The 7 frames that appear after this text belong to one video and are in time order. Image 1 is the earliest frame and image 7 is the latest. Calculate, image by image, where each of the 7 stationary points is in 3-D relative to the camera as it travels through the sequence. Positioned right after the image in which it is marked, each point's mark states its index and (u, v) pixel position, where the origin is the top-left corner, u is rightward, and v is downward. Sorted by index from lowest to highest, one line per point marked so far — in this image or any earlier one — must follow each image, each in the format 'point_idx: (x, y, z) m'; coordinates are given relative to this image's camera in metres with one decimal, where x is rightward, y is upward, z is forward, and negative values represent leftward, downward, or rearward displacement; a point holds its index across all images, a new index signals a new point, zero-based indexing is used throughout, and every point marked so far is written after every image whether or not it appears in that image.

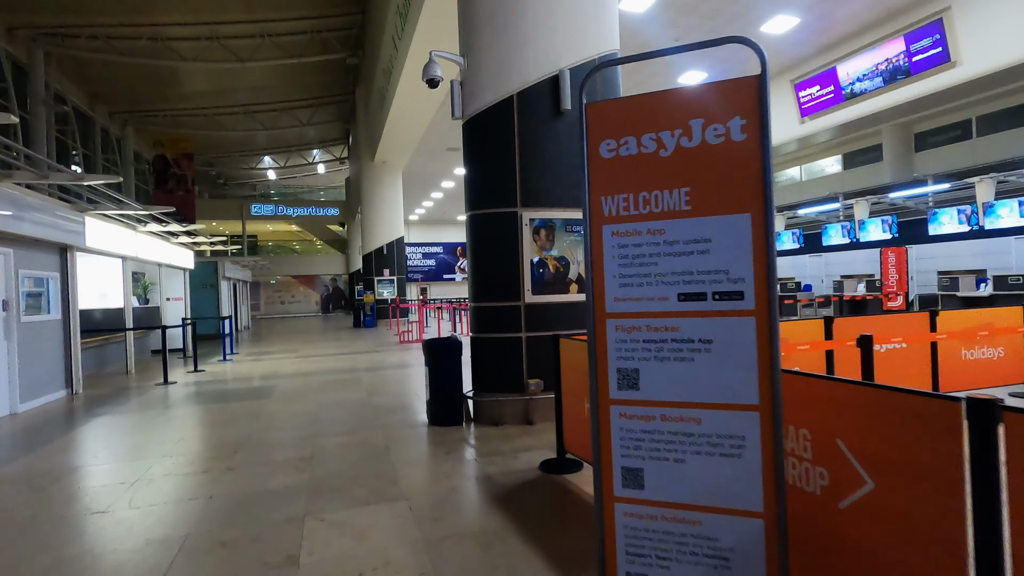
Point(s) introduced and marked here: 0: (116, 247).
0: (-5.8, +0.6, +7.7) m
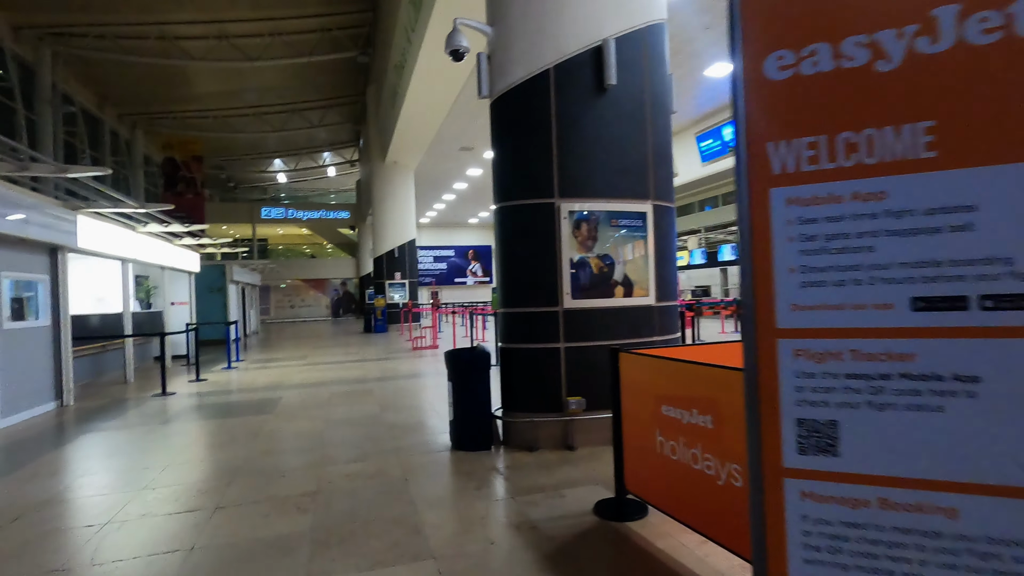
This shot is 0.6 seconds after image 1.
0: (-5.5, +0.5, +7.2) m
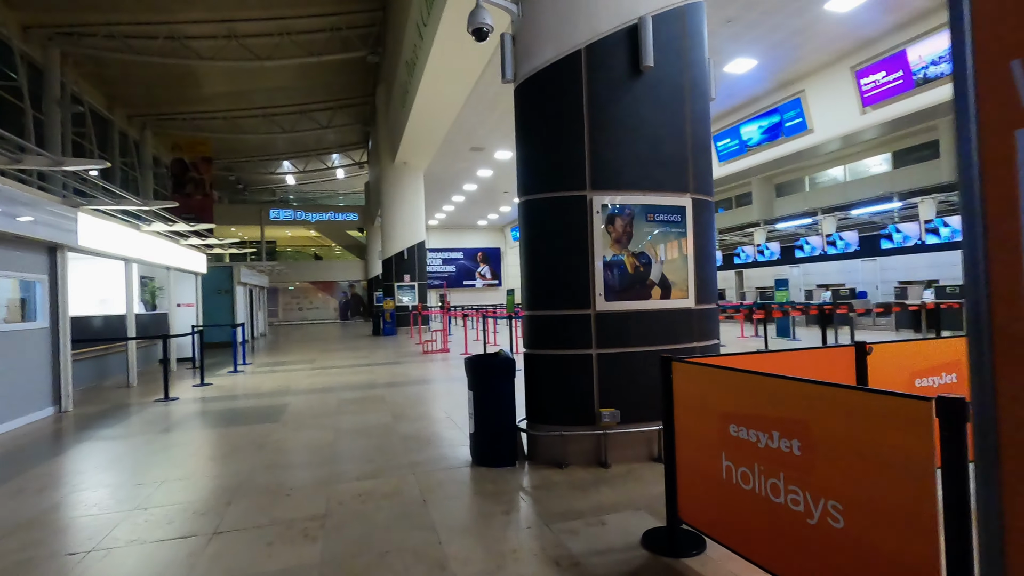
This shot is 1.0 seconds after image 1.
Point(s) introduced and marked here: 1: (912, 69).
0: (-5.2, +0.5, +7.0) m
1: (+6.7, +3.6, +8.9) m
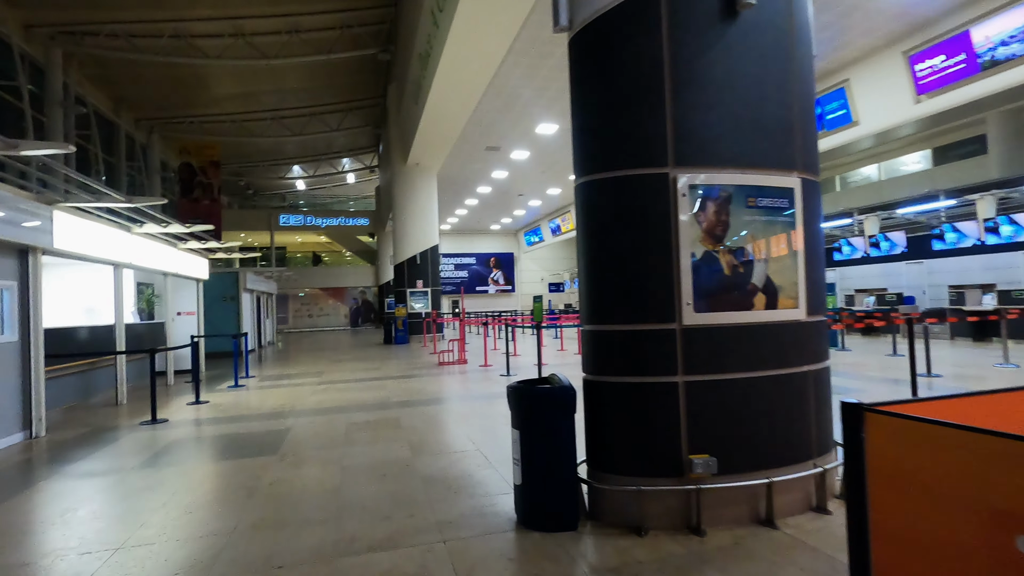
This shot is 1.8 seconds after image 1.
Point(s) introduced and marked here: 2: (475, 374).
0: (-4.9, +0.4, +6.3) m
1: (+7.0, +3.6, +8.0) m
2: (-0.6, -1.5, +8.9) m
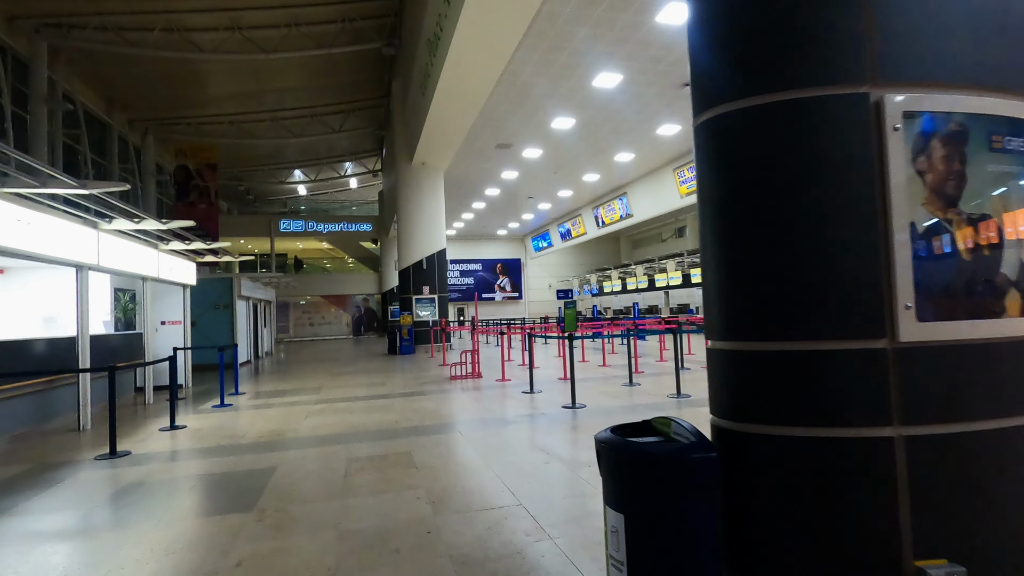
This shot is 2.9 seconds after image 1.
0: (-4.6, +0.4, +5.3) m
1: (+7.3, +3.5, +7.0) m
2: (-0.3, -1.6, +7.9) m
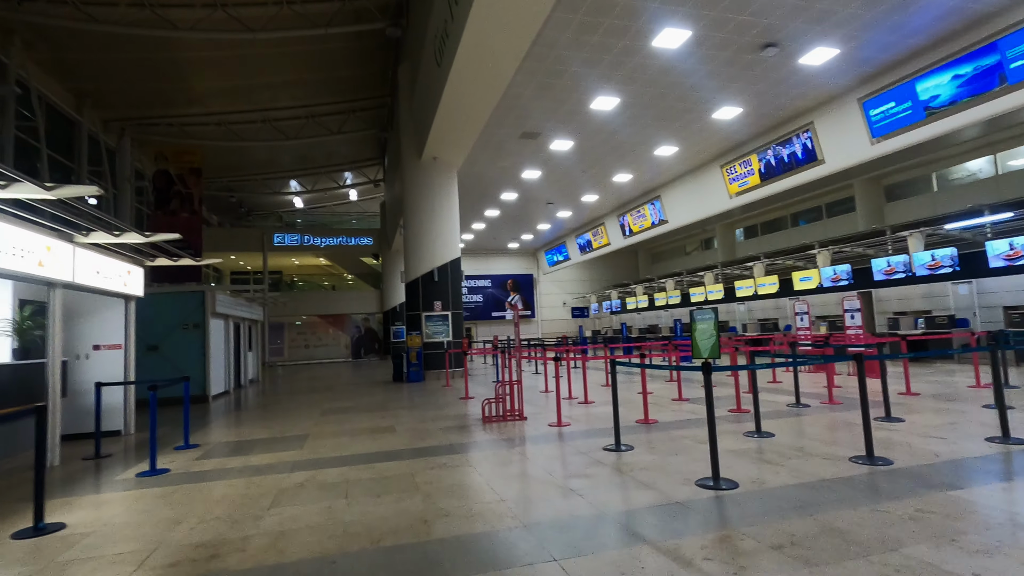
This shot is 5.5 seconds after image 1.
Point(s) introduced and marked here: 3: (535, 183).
0: (-3.9, +0.4, +2.9) m
1: (+8.0, +3.6, +4.7) m
2: (+0.4, -1.6, +5.4) m
3: (+0.7, +3.4, +17.4) m
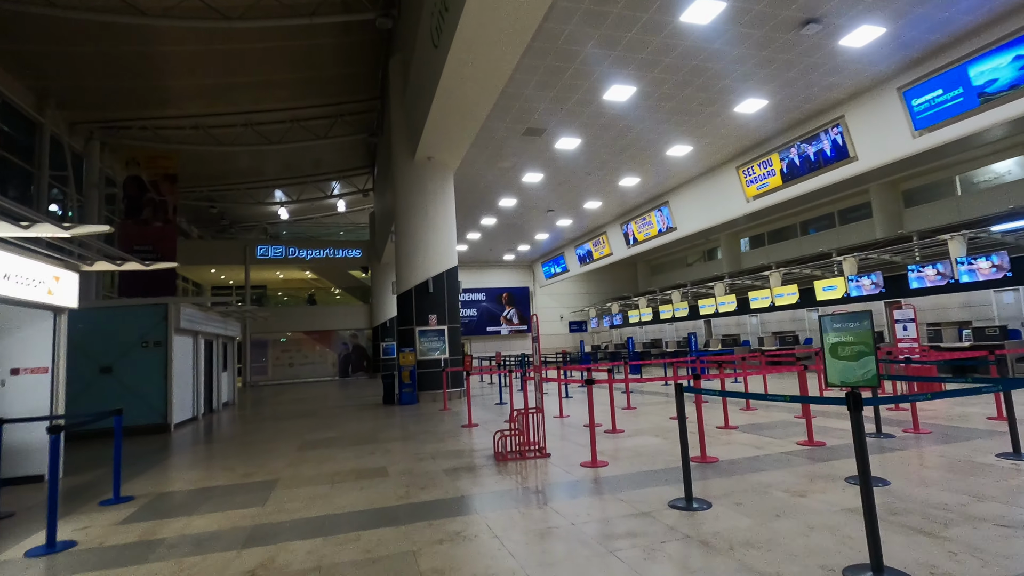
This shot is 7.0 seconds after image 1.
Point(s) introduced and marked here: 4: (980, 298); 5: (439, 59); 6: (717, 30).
0: (-3.6, +0.4, +1.6) m
1: (+8.2, +3.6, +3.7) m
2: (+0.7, -1.6, +4.1) m
3: (+0.7, +3.0, +16.2) m
4: (+10.4, -0.2, +11.7) m
5: (-1.2, +3.9, +9.0) m
6: (+3.2, +4.1, +8.4) m
